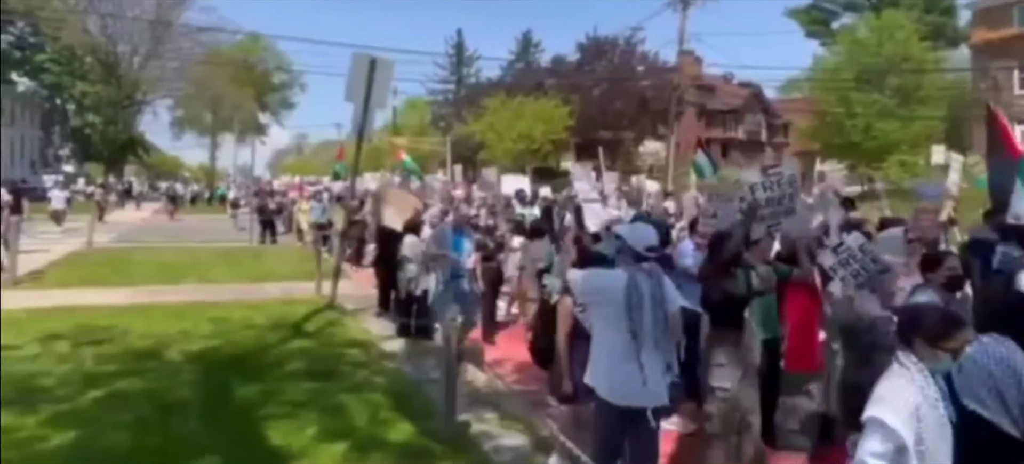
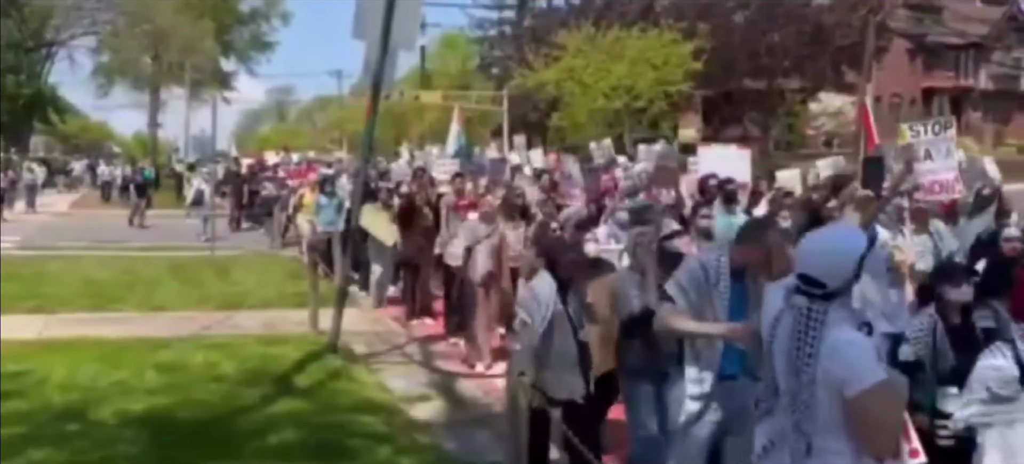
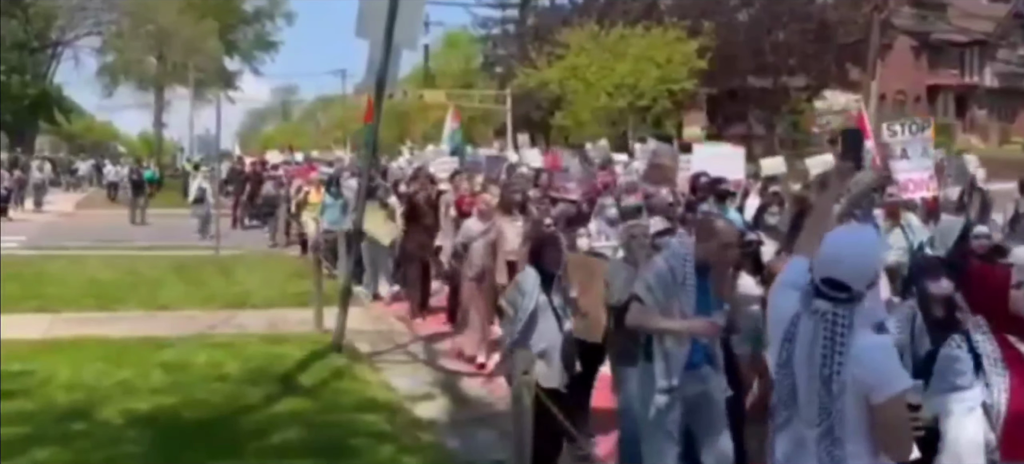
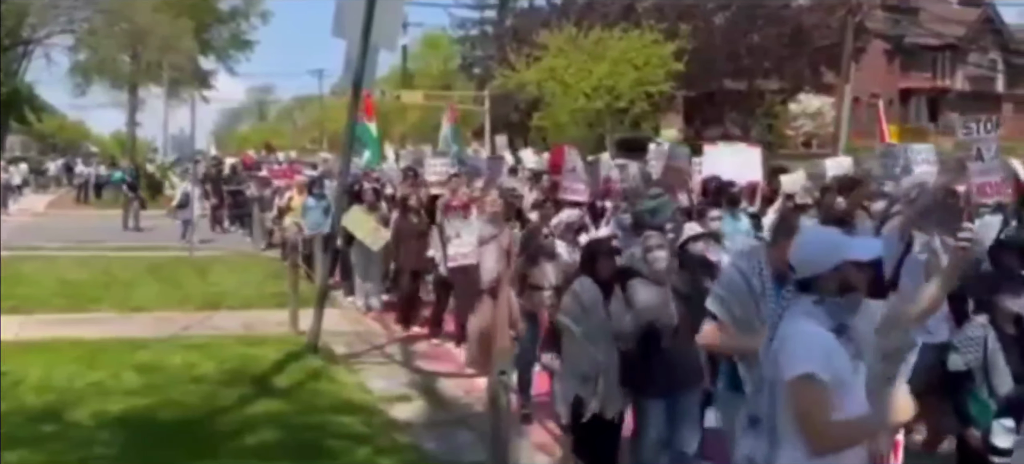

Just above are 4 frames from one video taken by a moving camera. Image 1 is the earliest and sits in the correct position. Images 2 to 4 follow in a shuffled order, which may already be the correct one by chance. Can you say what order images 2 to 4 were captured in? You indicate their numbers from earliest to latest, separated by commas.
3, 2, 4
